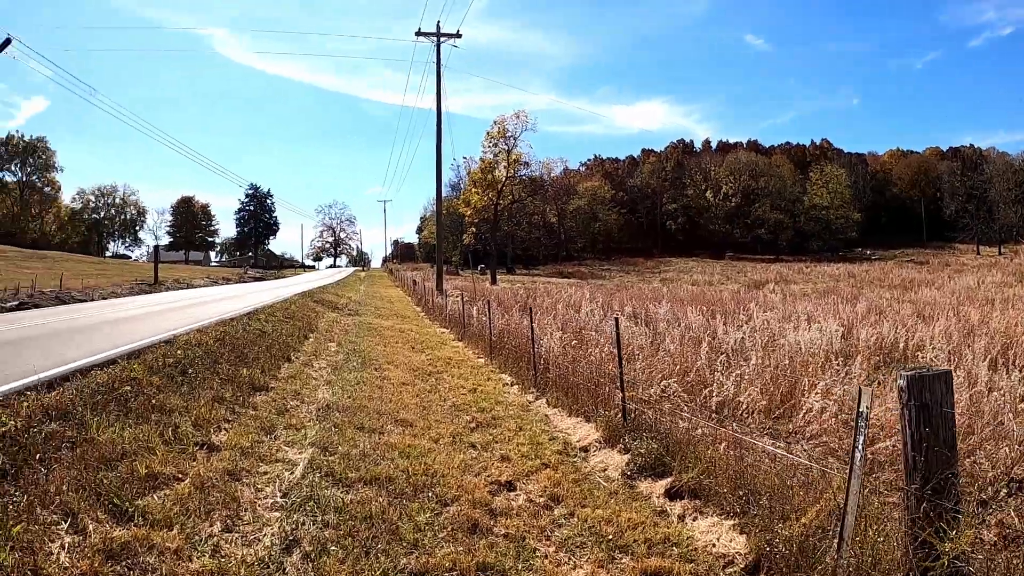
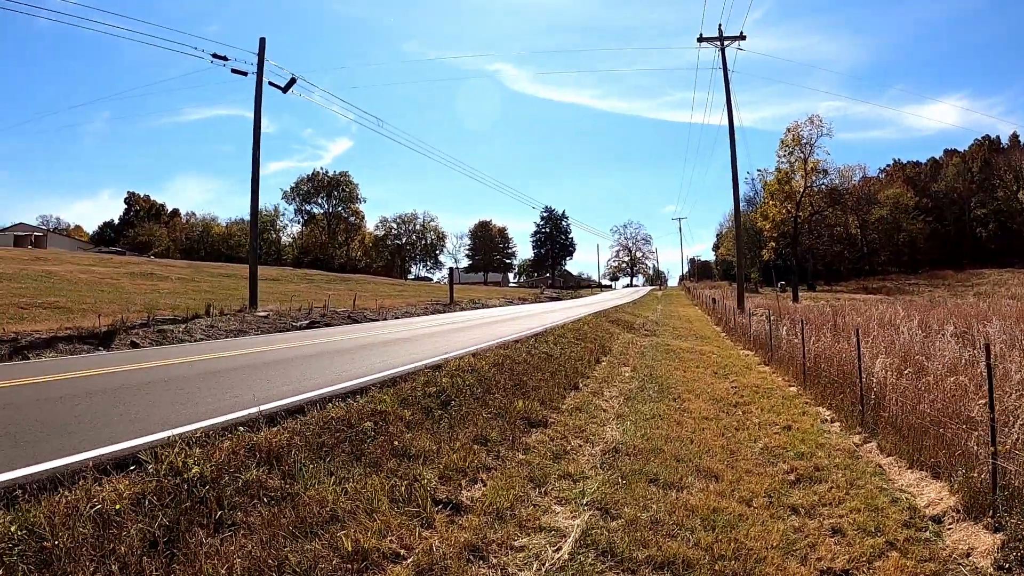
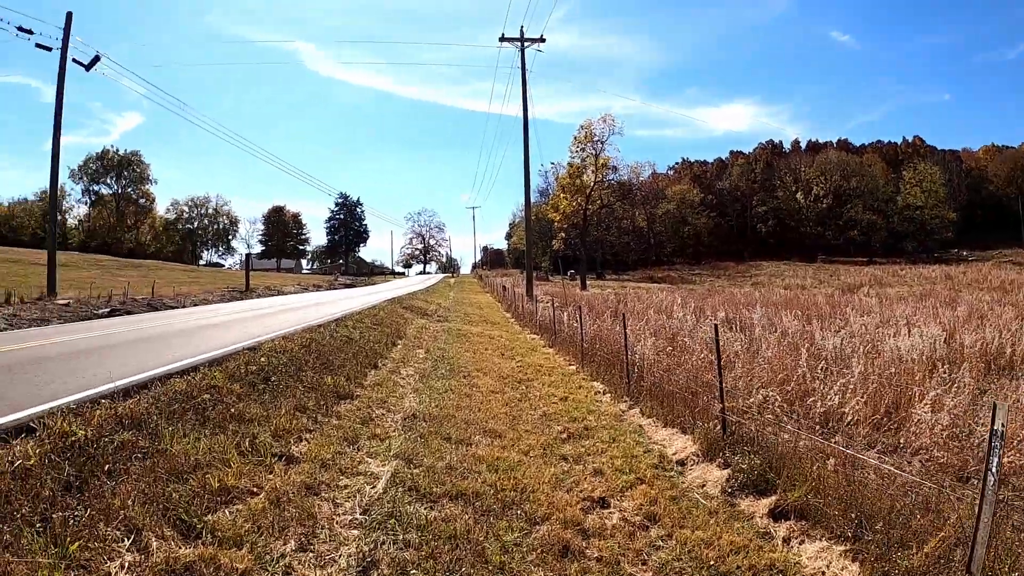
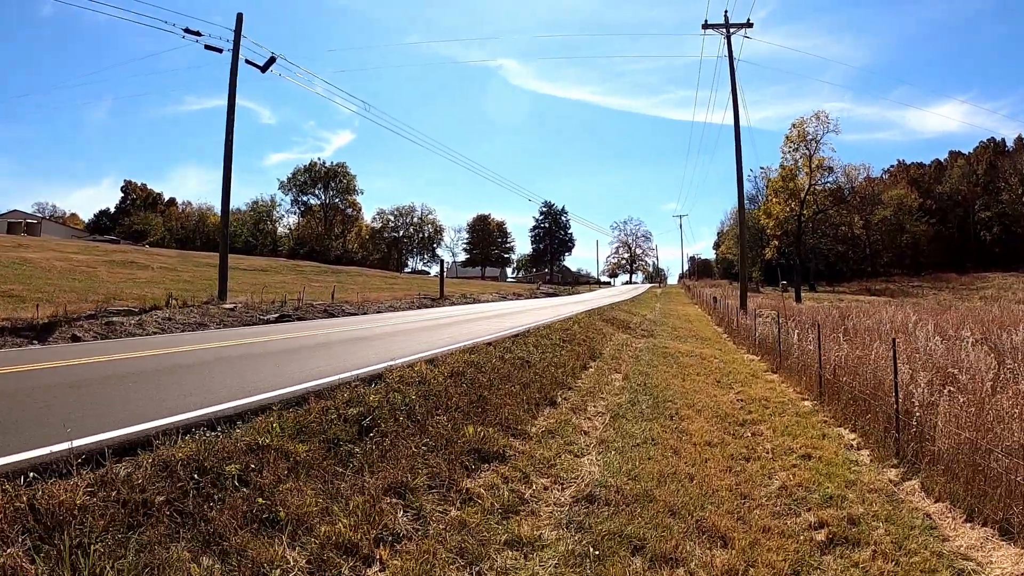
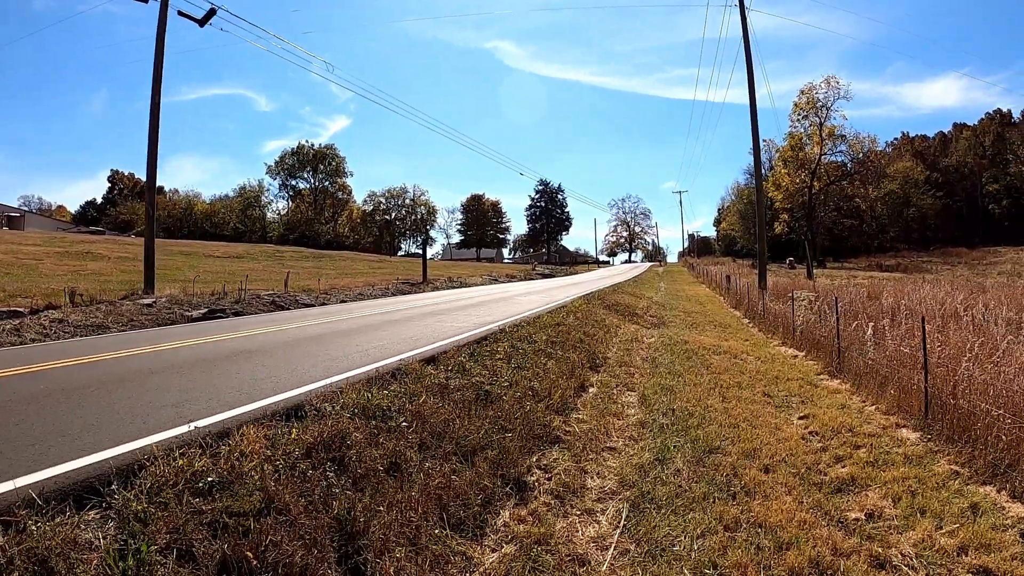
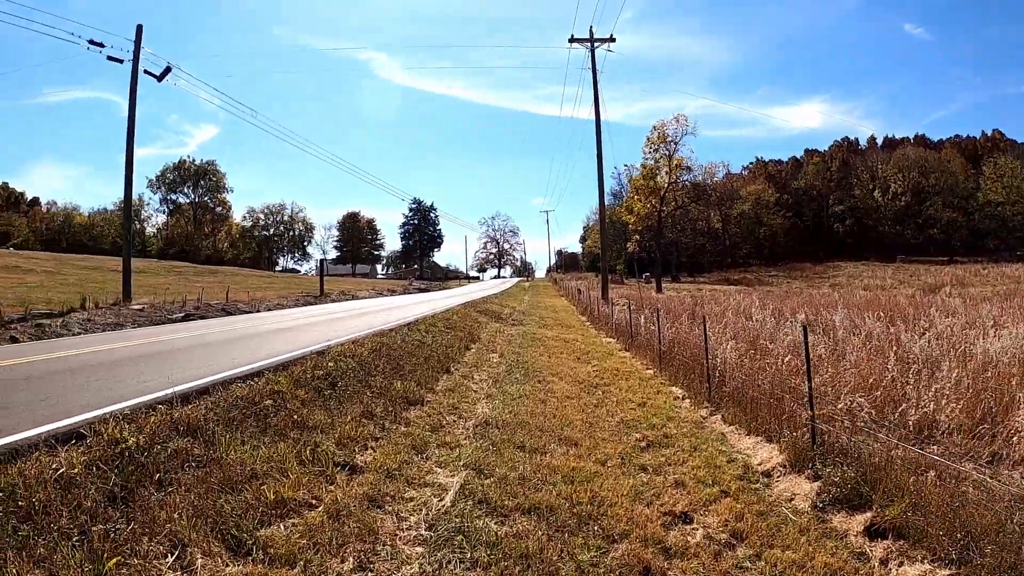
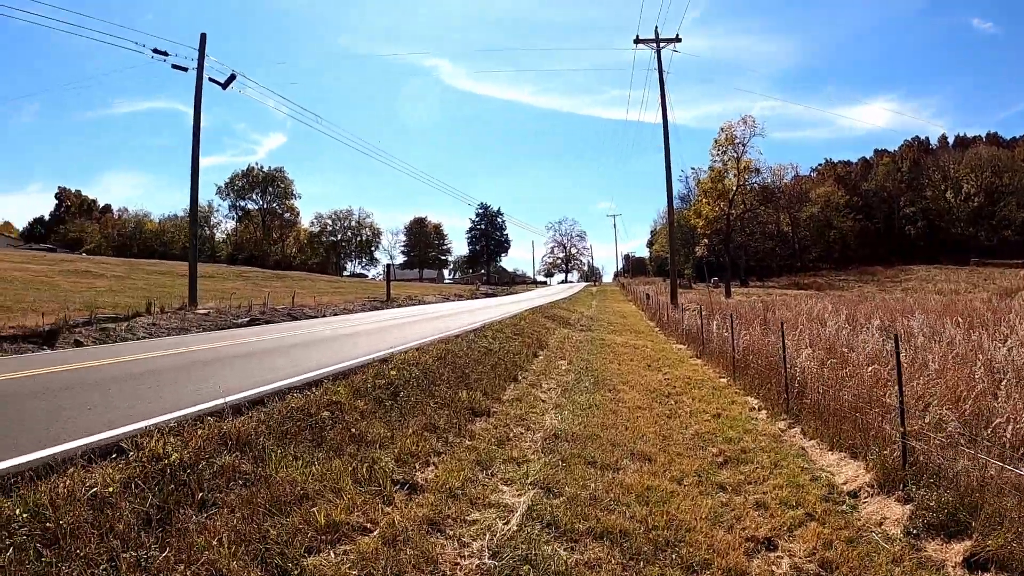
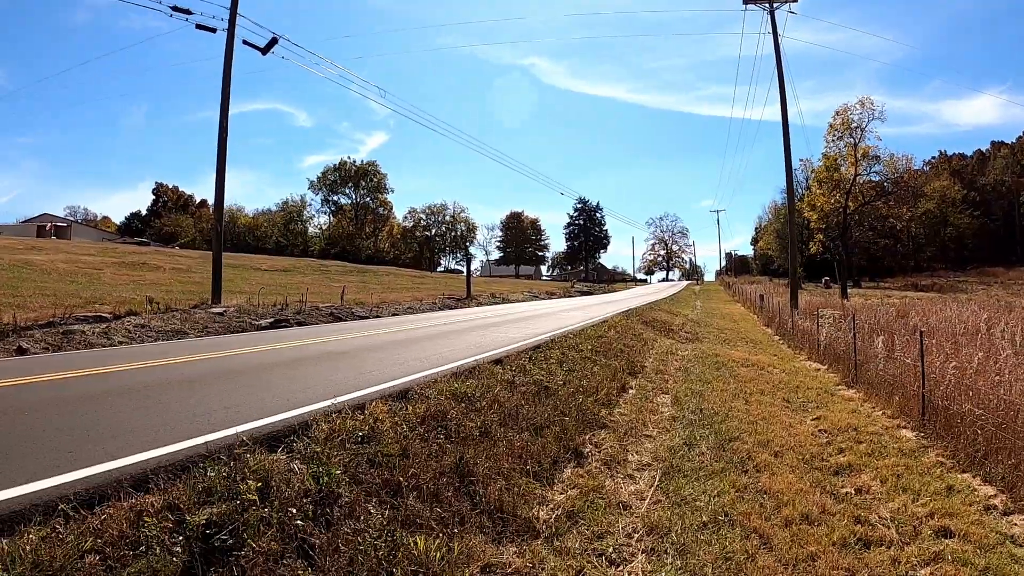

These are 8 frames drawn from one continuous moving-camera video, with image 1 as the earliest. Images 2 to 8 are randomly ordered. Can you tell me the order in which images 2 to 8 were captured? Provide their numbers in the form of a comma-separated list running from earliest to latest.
3, 6, 7, 2, 4, 8, 5
